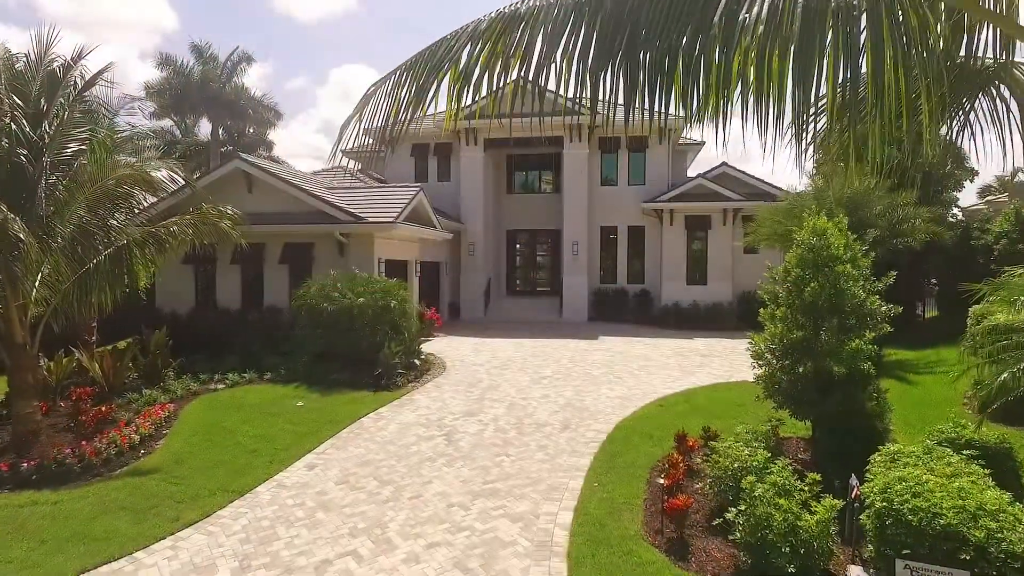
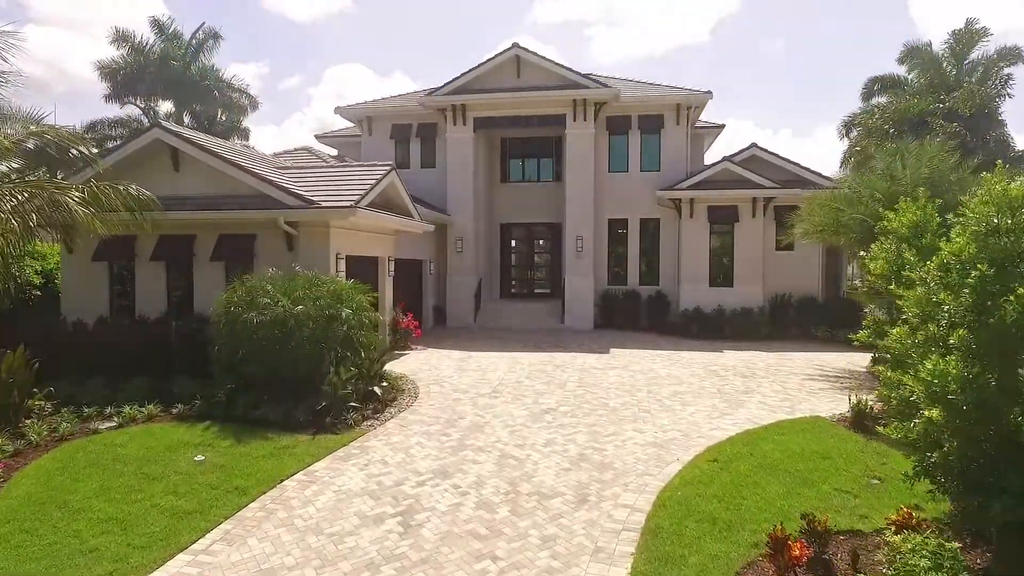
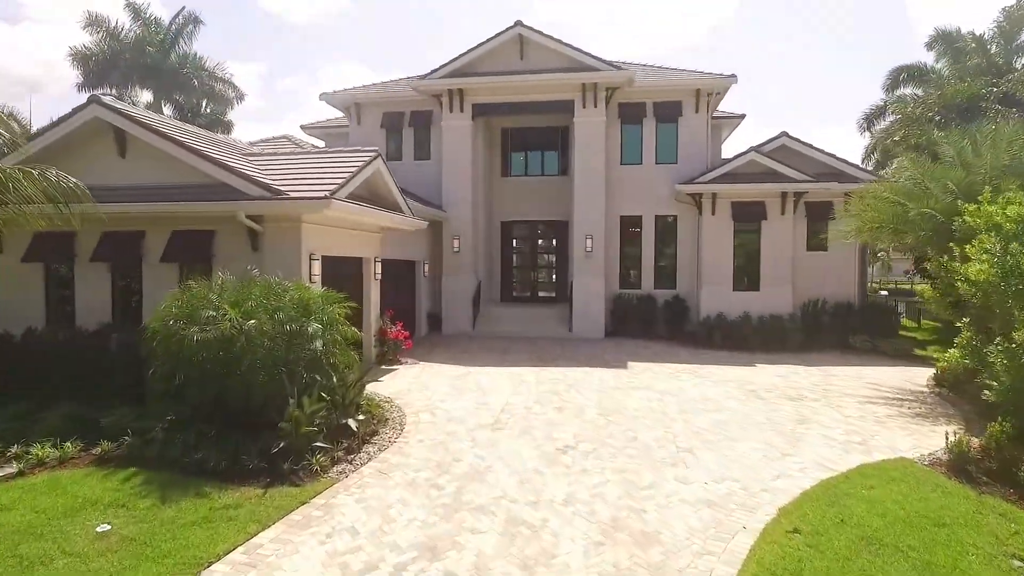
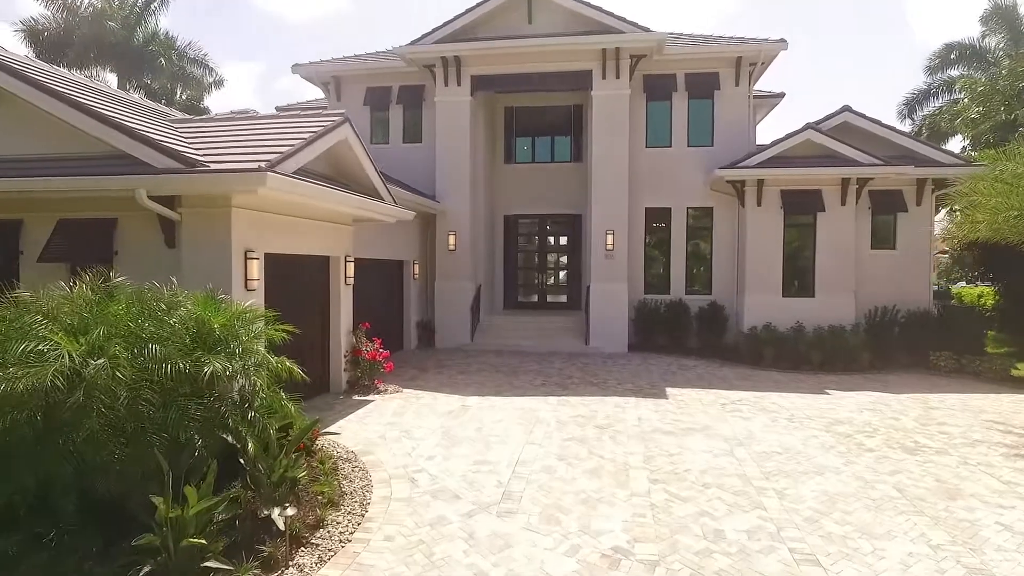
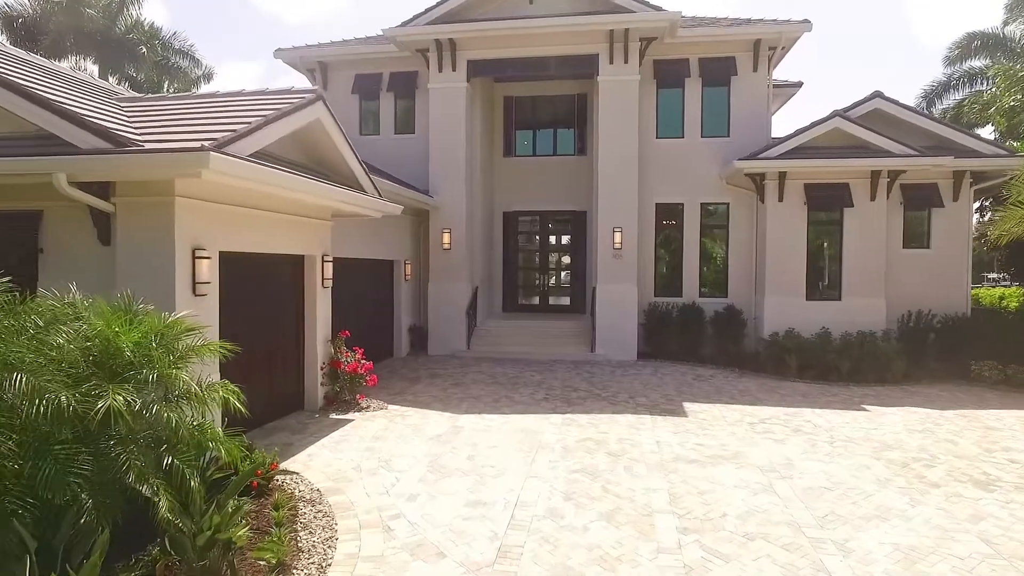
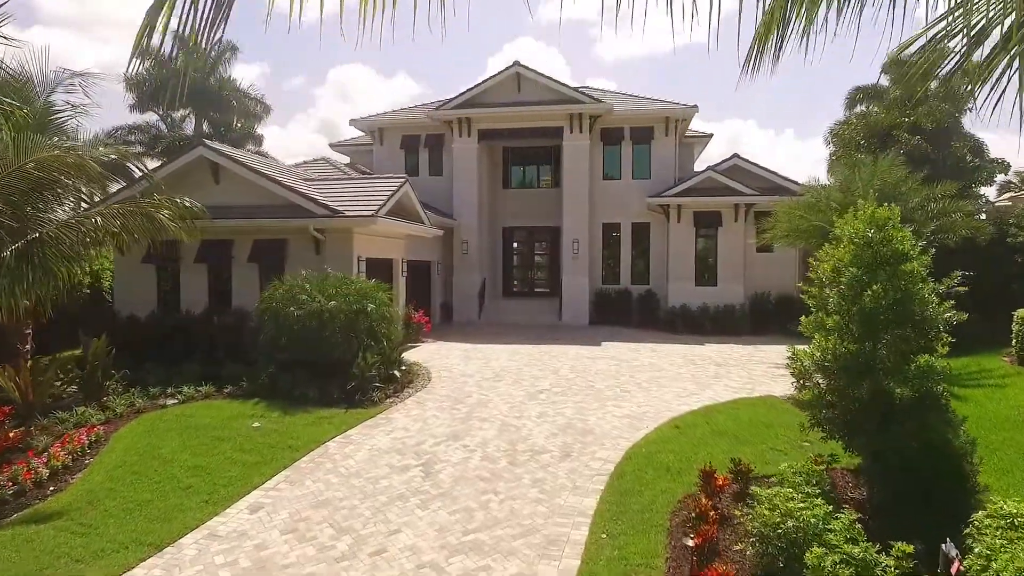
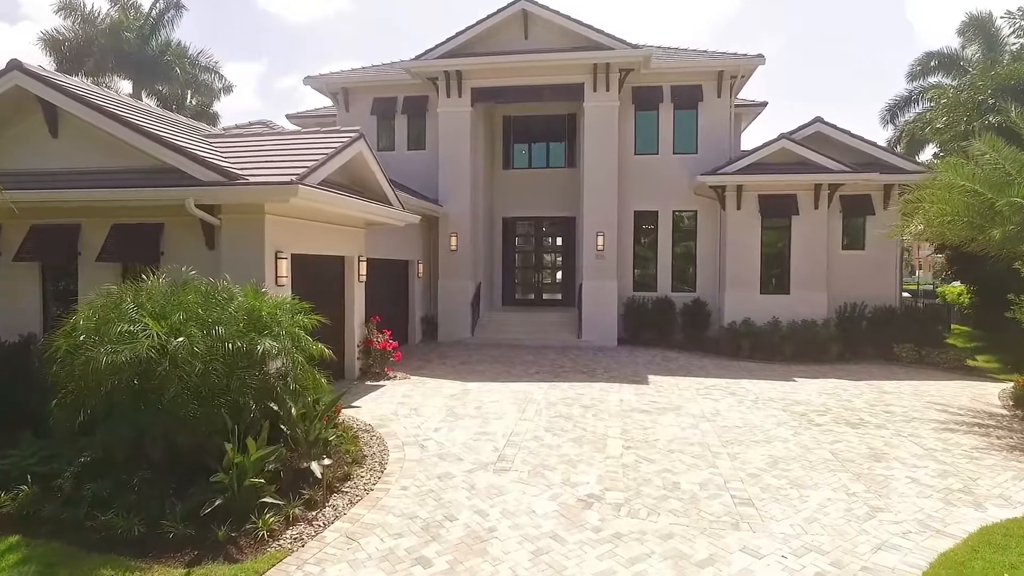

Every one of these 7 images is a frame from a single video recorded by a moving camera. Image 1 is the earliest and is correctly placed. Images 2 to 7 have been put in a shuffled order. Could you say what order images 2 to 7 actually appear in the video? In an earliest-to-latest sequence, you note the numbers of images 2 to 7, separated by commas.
6, 2, 3, 7, 4, 5
